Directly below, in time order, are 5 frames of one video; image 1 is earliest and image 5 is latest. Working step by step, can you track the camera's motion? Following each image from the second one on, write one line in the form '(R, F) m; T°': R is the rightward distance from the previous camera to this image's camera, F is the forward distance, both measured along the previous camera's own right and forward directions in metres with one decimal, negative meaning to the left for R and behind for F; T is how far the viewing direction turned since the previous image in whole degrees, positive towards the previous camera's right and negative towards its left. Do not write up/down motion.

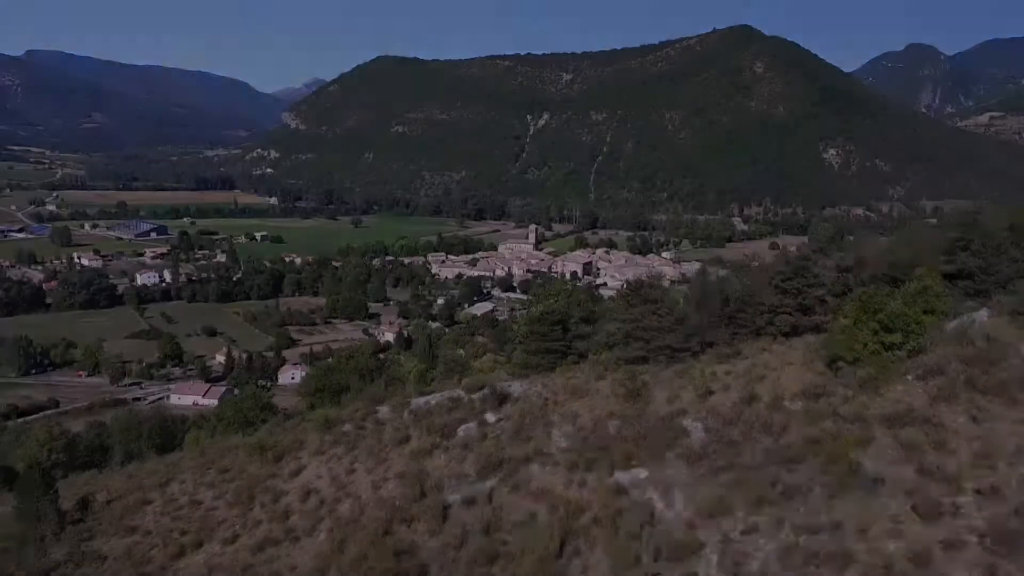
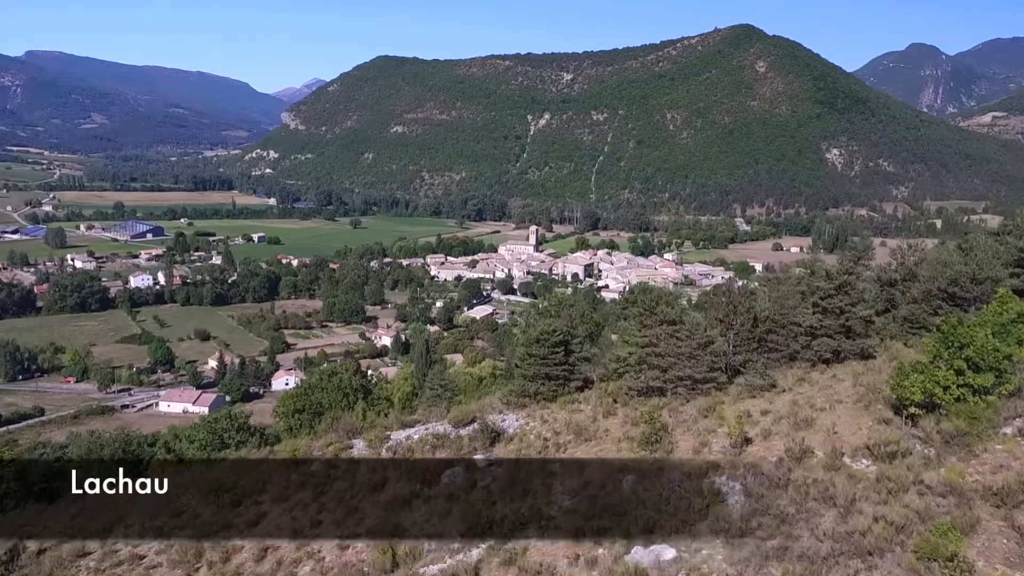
(0.0, +0.8) m; 0°
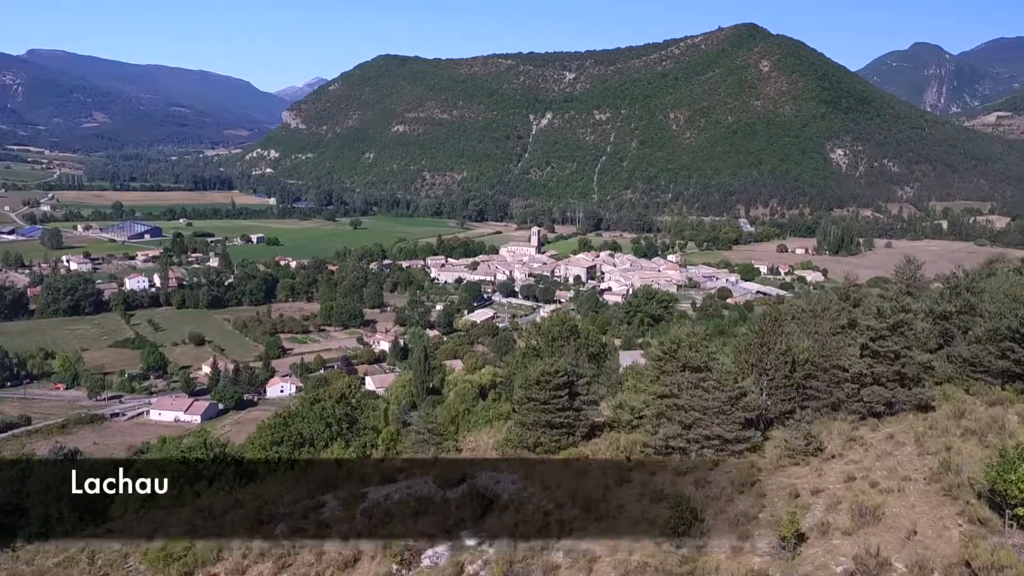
(0.0, +0.7) m; 0°
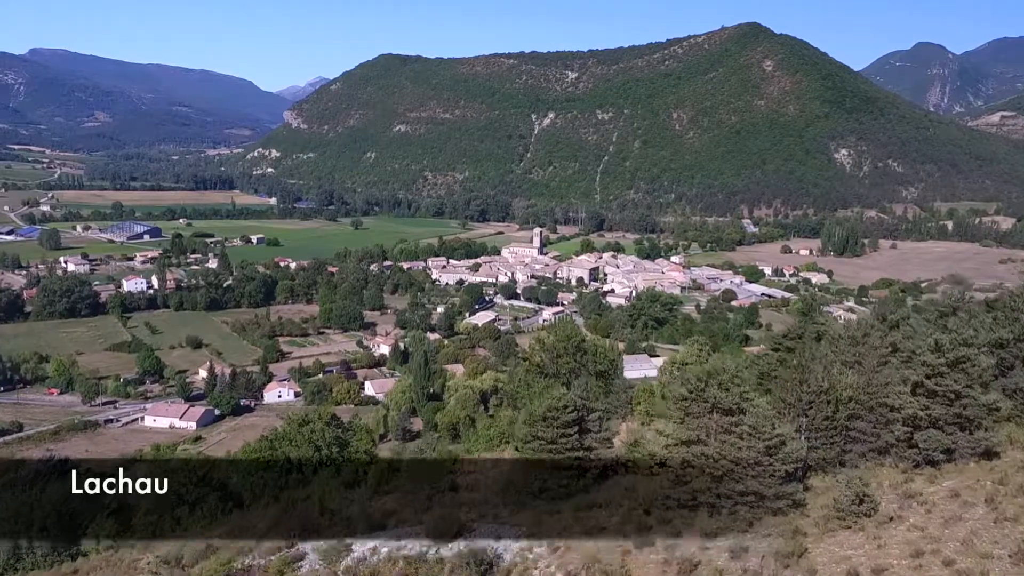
(0.0, +0.5) m; 0°
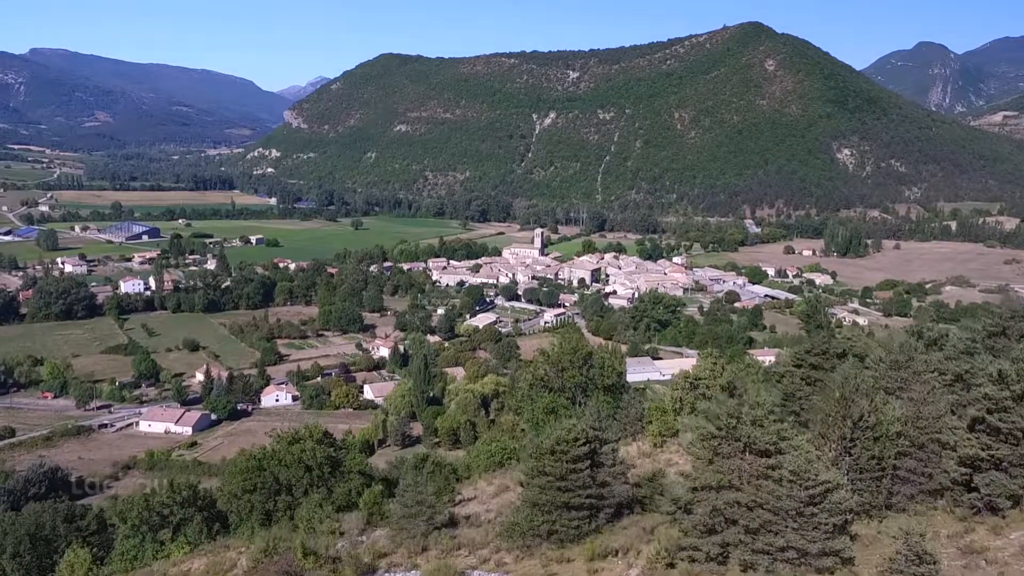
(0.0, +0.4) m; 0°
